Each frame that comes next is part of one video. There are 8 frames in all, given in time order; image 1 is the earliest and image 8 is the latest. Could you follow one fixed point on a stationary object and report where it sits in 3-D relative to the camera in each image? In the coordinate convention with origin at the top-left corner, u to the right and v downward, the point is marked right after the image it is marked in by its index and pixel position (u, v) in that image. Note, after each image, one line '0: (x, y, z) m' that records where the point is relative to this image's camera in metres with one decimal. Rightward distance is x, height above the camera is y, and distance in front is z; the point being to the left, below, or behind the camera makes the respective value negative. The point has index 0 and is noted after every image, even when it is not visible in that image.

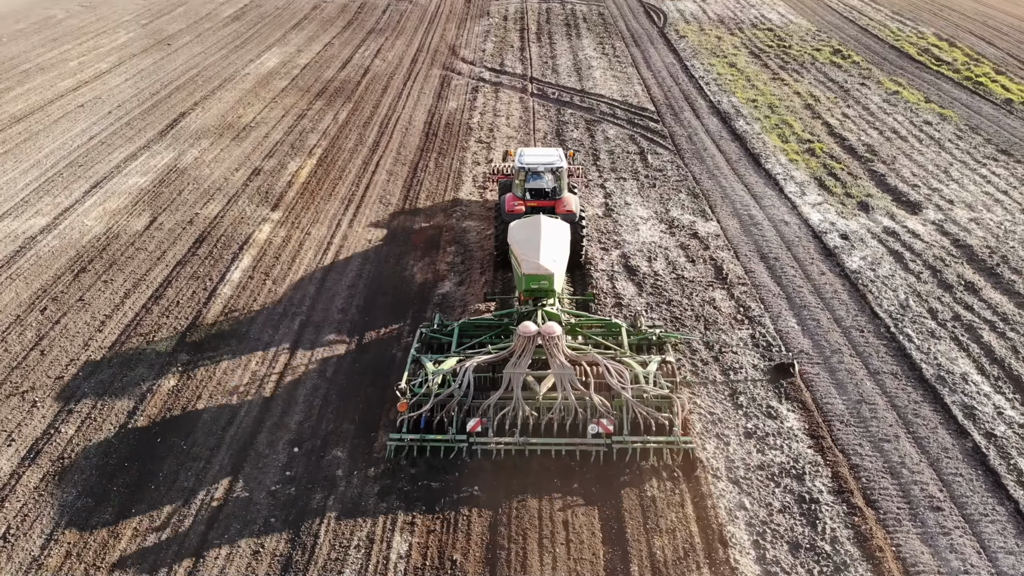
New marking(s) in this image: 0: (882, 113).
0: (+6.7, +3.2, +15.1) m
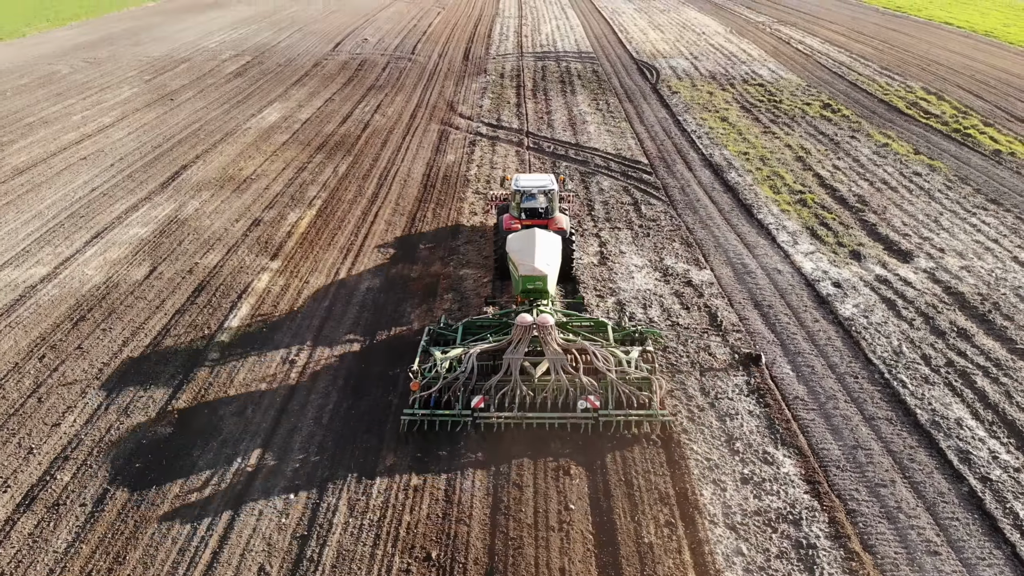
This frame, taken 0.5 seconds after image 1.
0: (+6.6, +2.3, +15.4) m
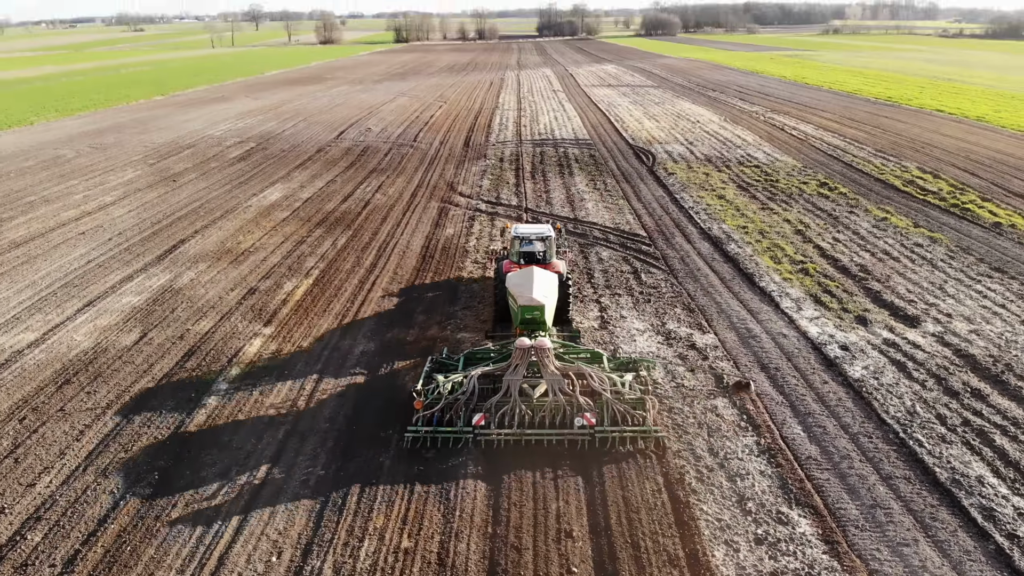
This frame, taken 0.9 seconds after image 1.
0: (+6.6, +0.9, +15.3) m
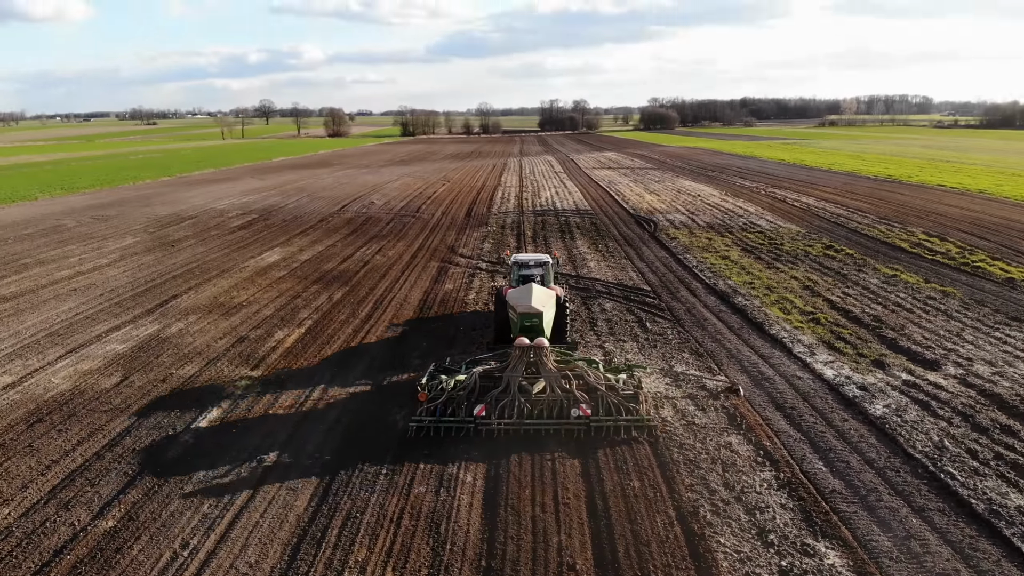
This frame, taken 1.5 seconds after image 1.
0: (+6.6, -0.1, +14.9) m
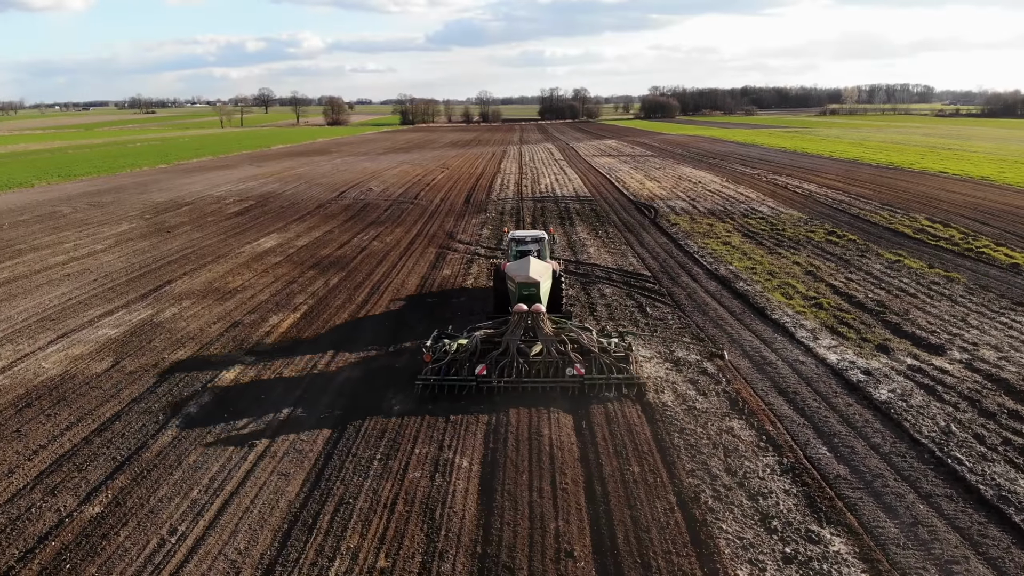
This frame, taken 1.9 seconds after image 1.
0: (+6.6, +0.2, +14.7) m
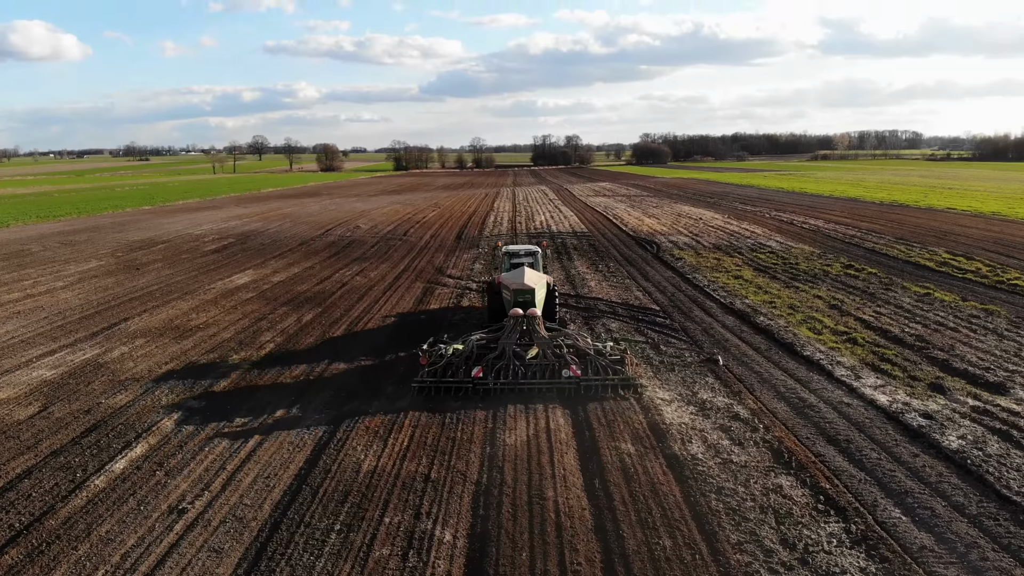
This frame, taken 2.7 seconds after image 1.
0: (+6.5, -0.4, +13.4) m
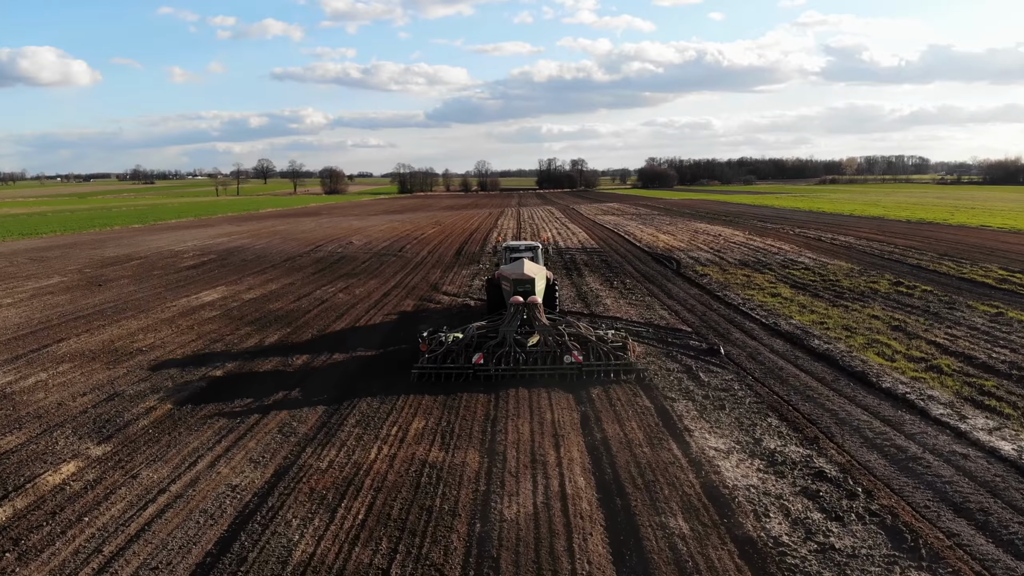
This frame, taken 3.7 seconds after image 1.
0: (+6.6, -0.6, +11.2) m
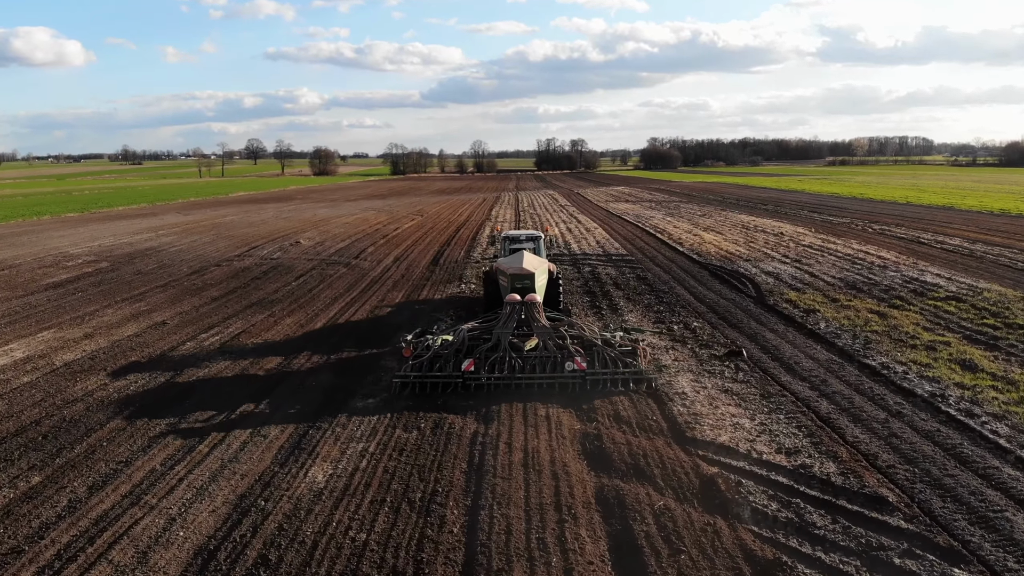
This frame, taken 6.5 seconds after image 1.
0: (+6.5, -1.3, +5.2) m
